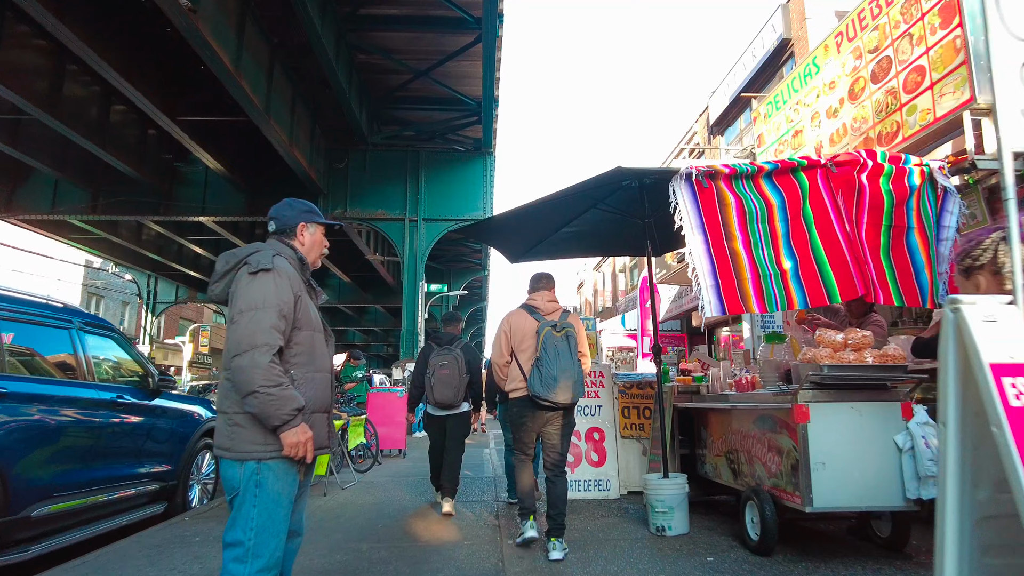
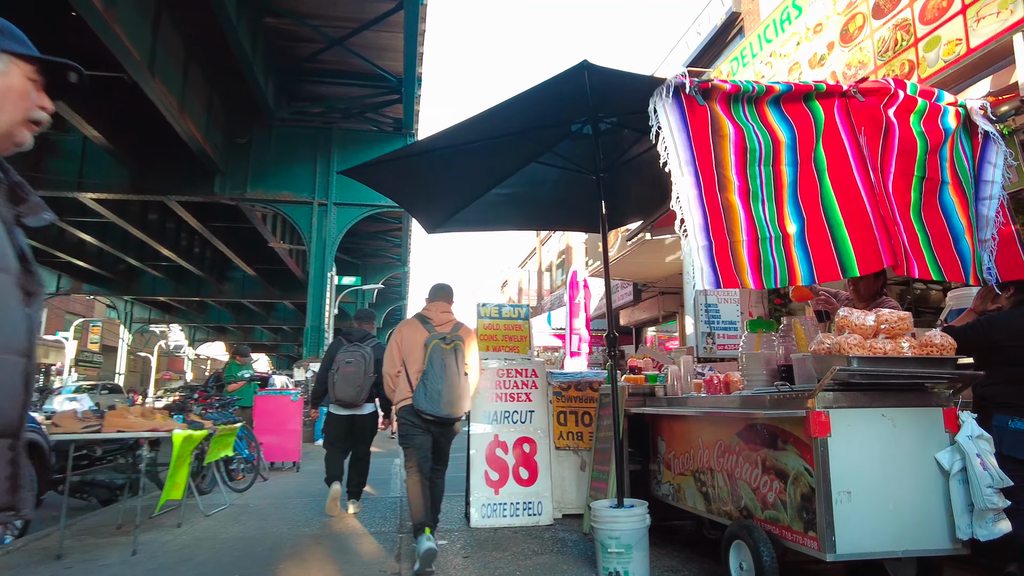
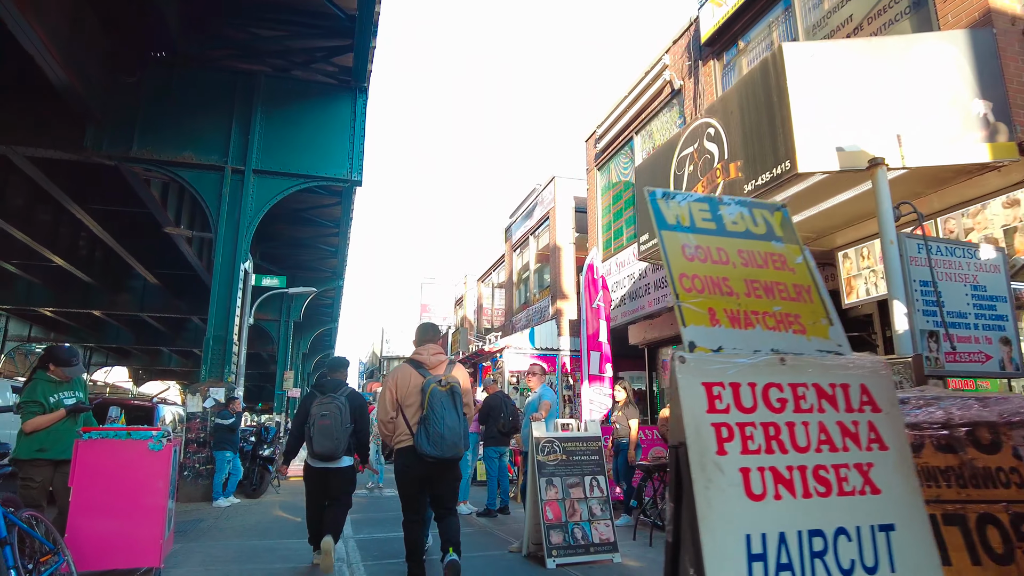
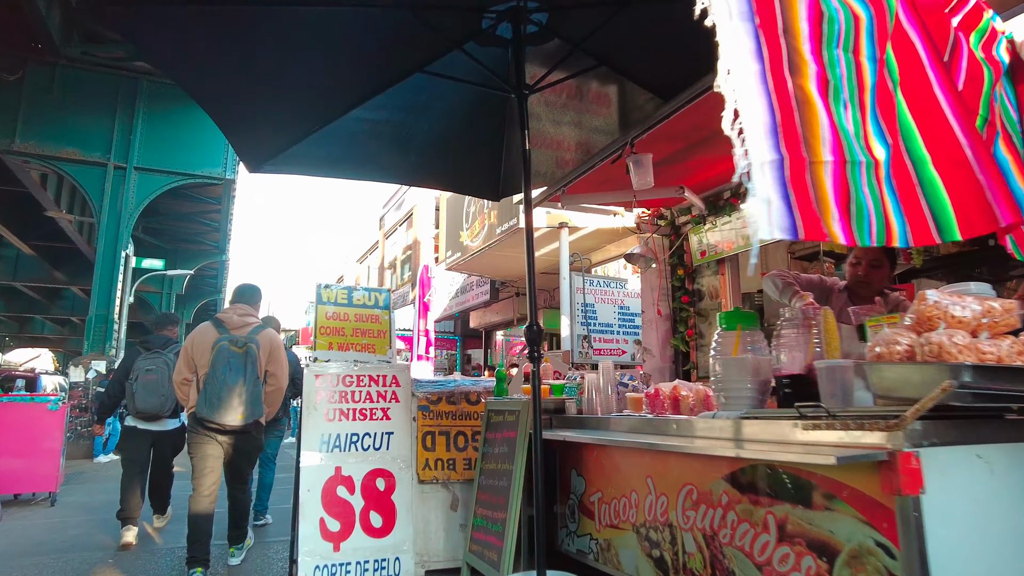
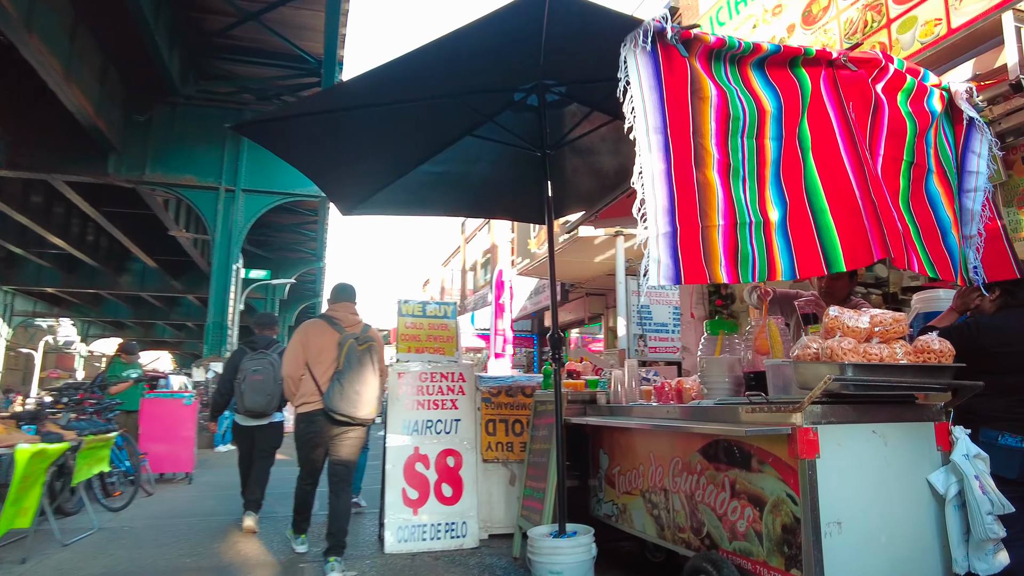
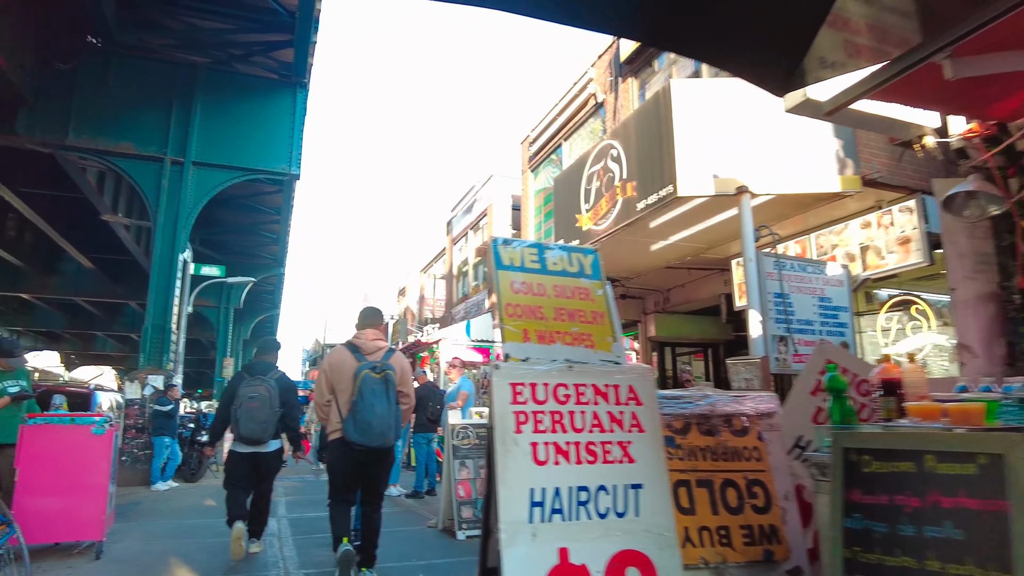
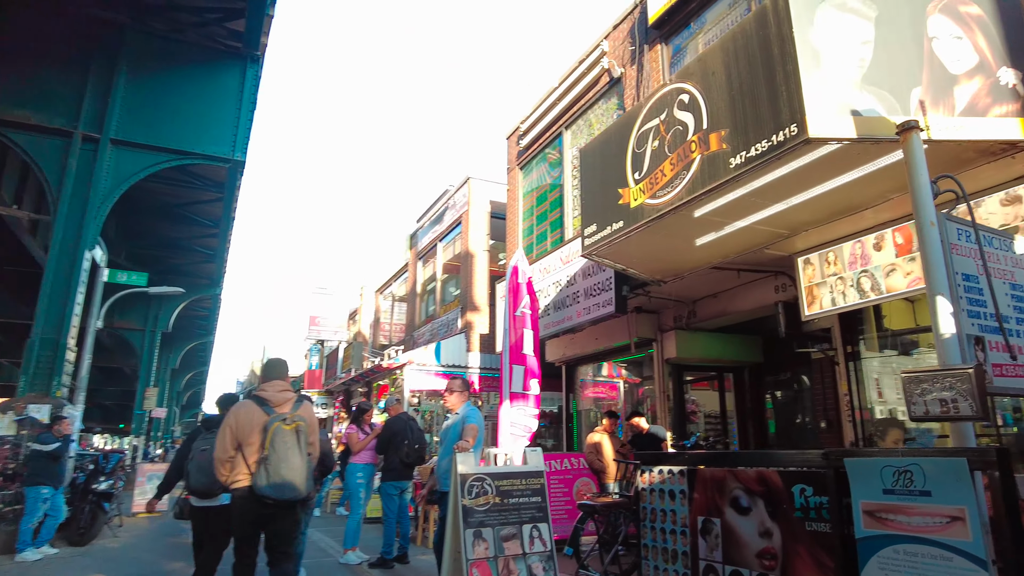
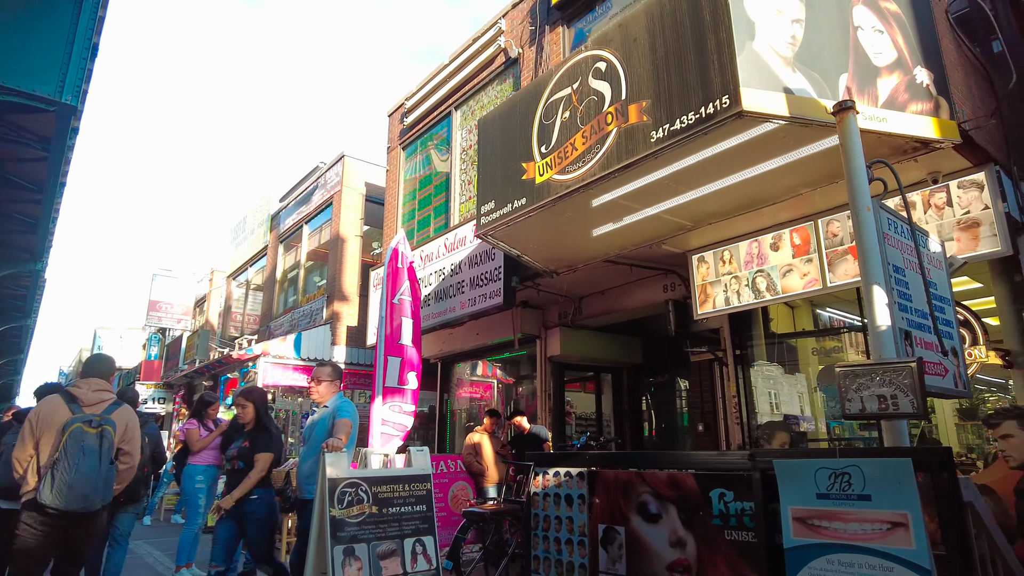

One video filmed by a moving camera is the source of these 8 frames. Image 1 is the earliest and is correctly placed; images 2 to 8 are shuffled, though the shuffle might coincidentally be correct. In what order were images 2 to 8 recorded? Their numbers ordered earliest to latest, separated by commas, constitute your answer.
2, 5, 4, 6, 3, 7, 8
